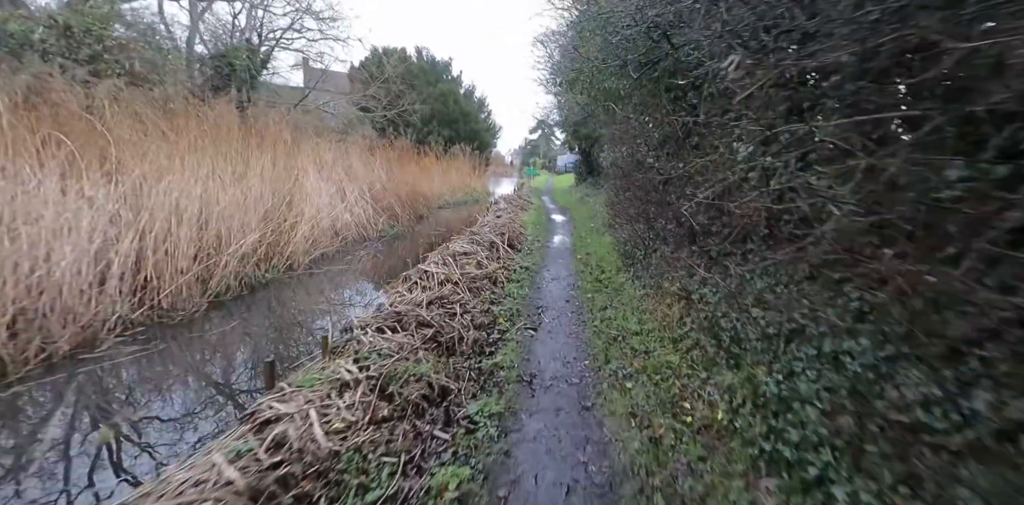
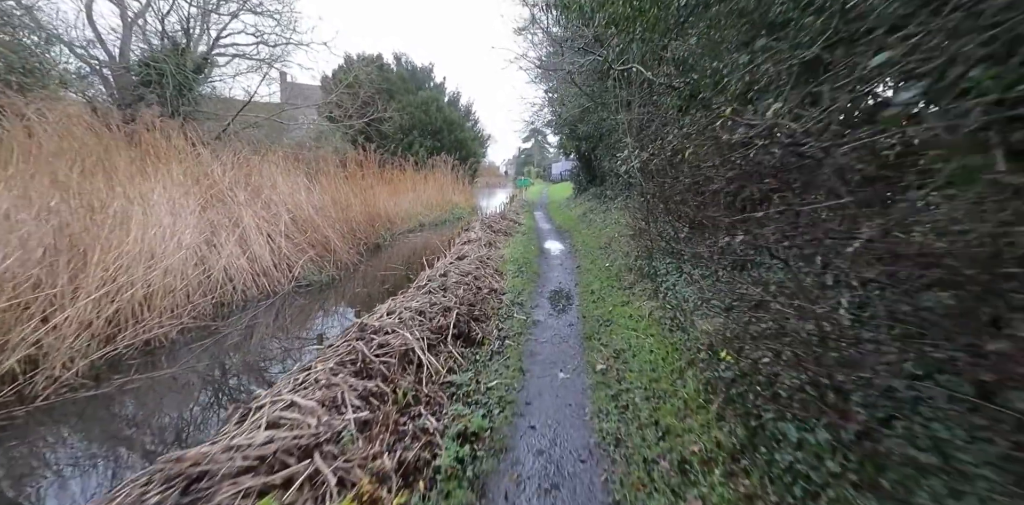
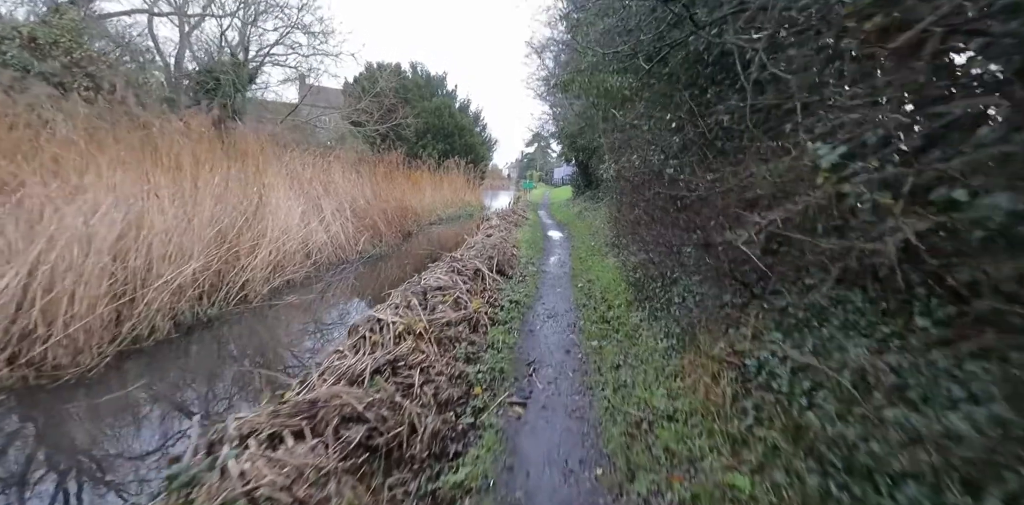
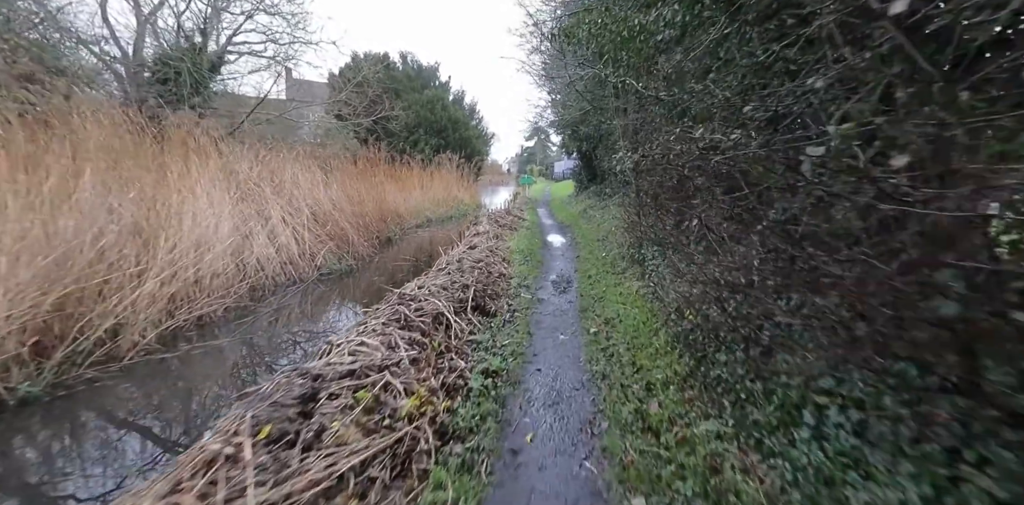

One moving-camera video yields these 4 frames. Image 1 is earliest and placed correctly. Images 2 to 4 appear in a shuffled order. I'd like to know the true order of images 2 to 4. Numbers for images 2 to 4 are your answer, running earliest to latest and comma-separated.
3, 4, 2
